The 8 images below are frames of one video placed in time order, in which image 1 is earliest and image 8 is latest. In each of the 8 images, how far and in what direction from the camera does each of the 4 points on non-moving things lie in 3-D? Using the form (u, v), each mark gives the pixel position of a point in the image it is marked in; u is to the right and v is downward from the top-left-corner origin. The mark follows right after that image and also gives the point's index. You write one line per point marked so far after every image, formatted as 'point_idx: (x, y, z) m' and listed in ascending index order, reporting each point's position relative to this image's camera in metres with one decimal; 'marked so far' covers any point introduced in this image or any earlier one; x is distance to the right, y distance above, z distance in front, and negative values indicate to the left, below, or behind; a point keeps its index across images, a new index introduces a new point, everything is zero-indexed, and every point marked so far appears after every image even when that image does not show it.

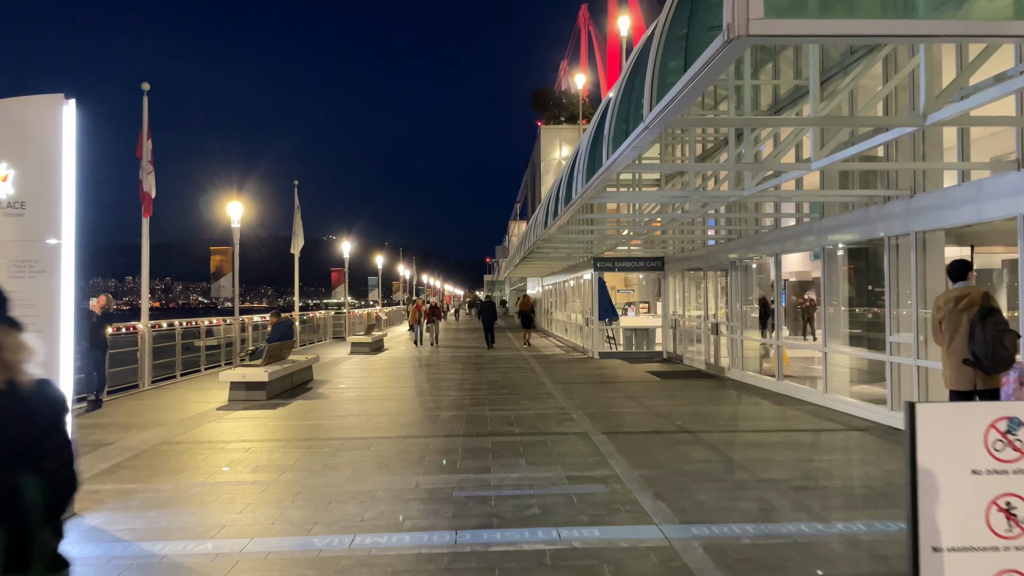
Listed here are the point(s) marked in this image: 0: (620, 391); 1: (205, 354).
0: (+1.5, -1.4, +10.7) m
1: (-5.5, -1.2, +14.1) m
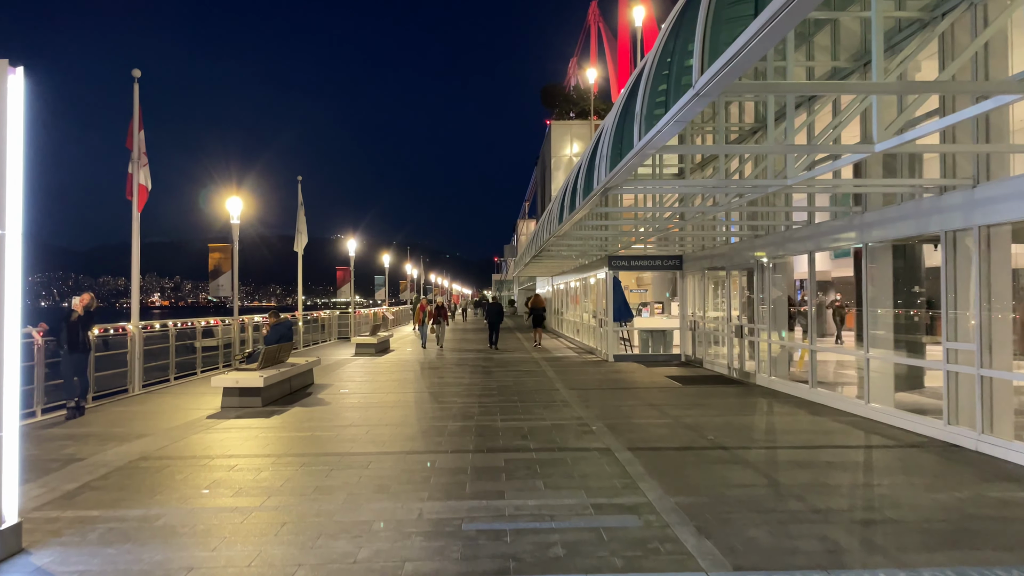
0: (+1.6, -1.4, +10.0) m
1: (-5.3, -1.2, +13.5) m
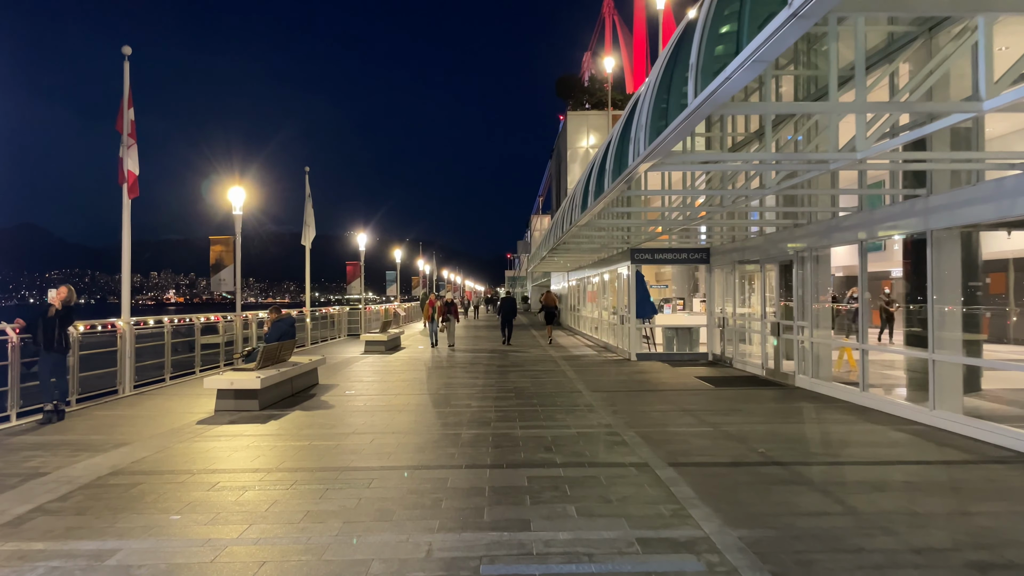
0: (+1.8, -1.3, +9.1) m
1: (-5.0, -1.1, +12.7) m
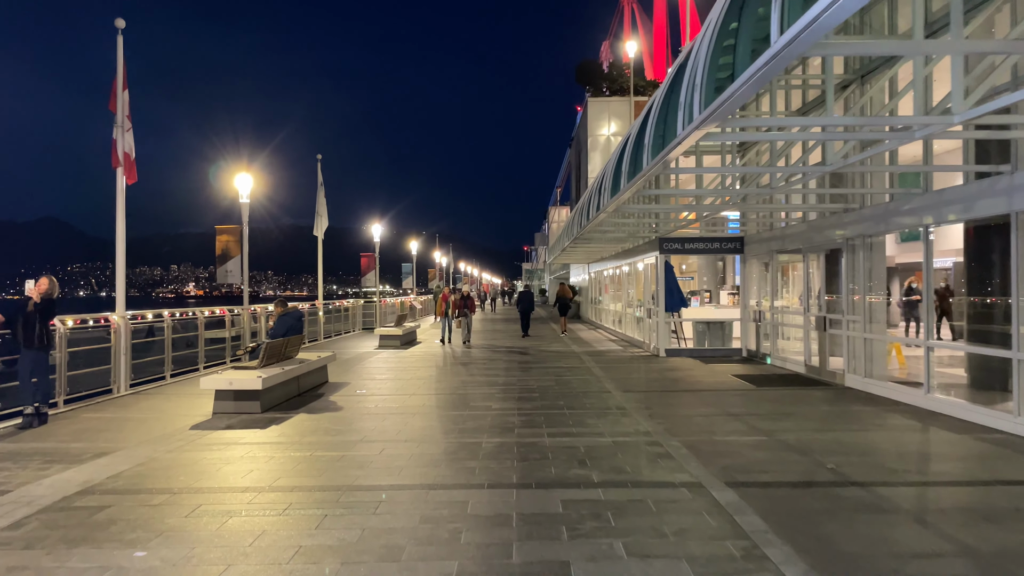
0: (+2.1, -1.2, +8.3) m
1: (-4.7, -1.0, +12.0) m
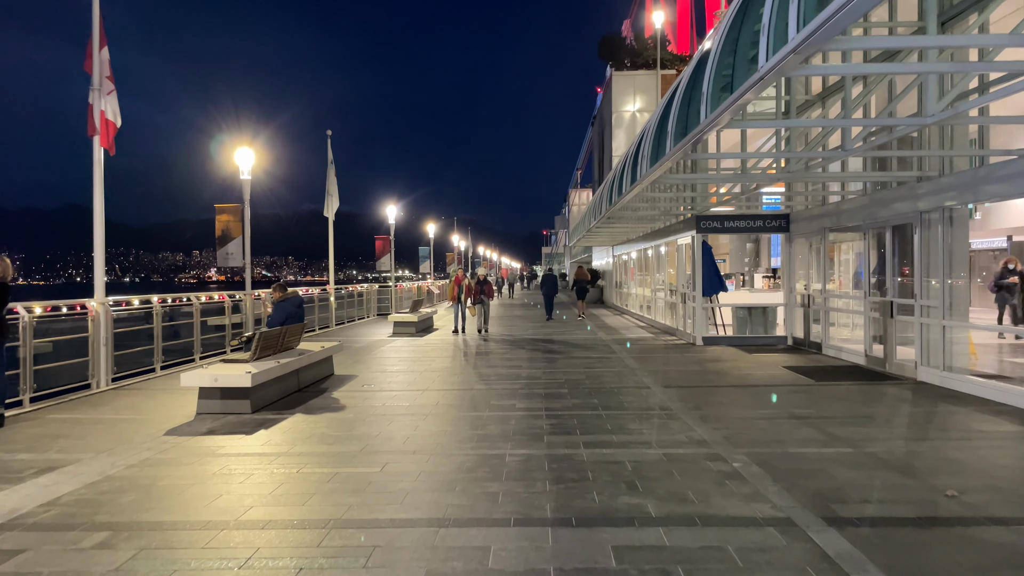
0: (+2.3, -1.0, +7.1) m
1: (-4.3, -0.7, +11.1) m
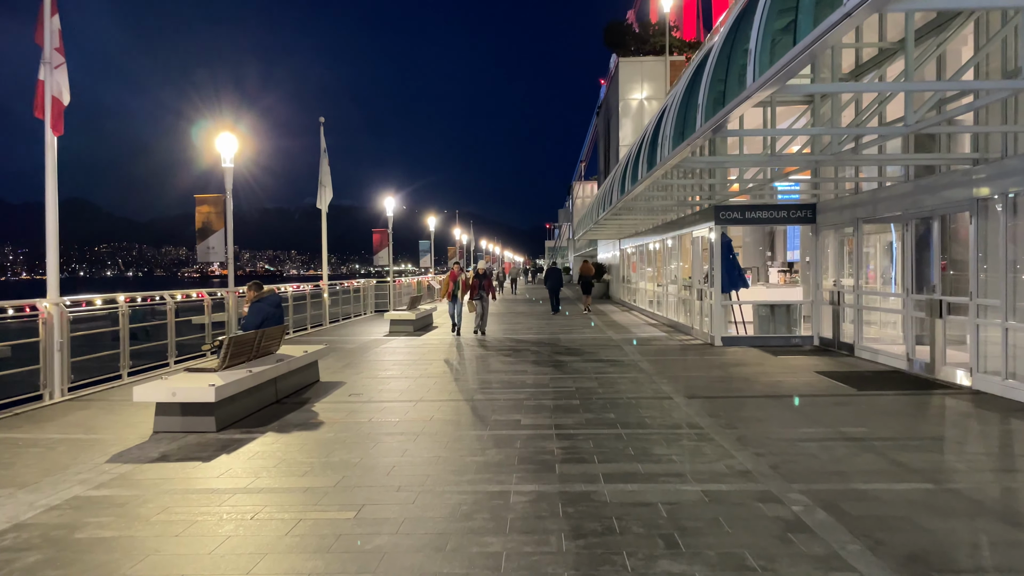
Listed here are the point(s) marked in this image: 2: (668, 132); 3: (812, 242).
0: (+2.4, -1.0, +6.2) m
1: (-4.3, -0.7, +10.1) m
2: (+1.8, +1.7, +8.8) m
3: (+4.6, +0.7, +12.1) m
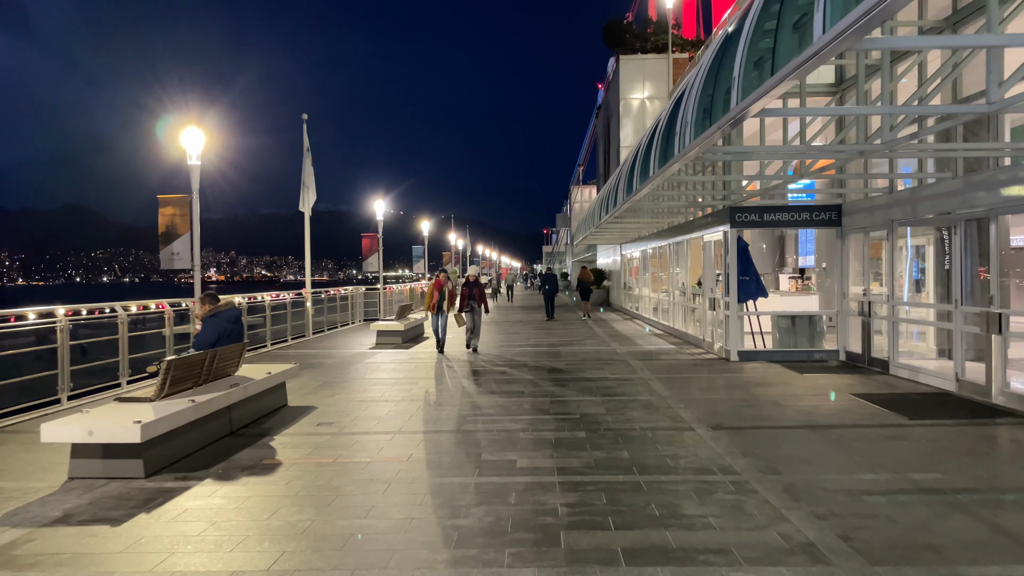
0: (+2.3, -1.1, +5.1) m
1: (-4.3, -0.8, +9.0) m
2: (+1.7, +1.6, +7.8) m
3: (+4.5, +0.6, +11.0) m
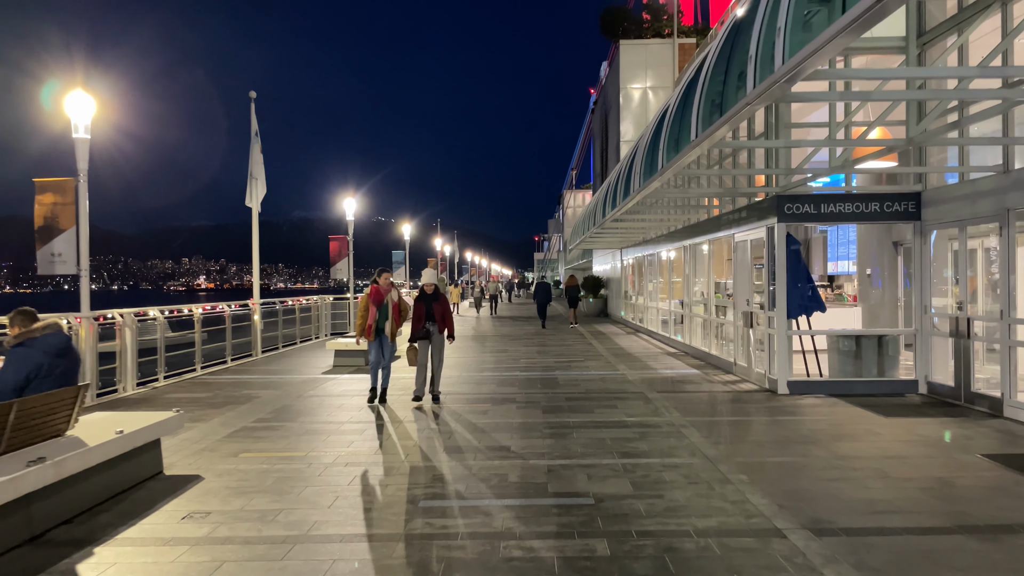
0: (+2.2, -1.2, +2.7) m
1: (-4.5, -0.9, +6.5) m
2: (+1.6, +1.5, +5.4) m
3: (+4.3, +0.5, +8.6) m
